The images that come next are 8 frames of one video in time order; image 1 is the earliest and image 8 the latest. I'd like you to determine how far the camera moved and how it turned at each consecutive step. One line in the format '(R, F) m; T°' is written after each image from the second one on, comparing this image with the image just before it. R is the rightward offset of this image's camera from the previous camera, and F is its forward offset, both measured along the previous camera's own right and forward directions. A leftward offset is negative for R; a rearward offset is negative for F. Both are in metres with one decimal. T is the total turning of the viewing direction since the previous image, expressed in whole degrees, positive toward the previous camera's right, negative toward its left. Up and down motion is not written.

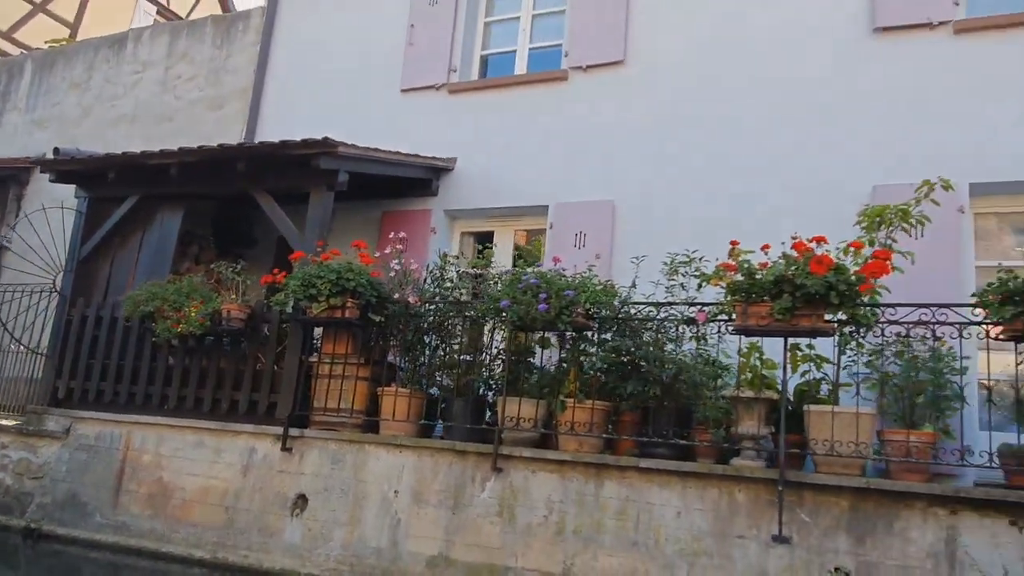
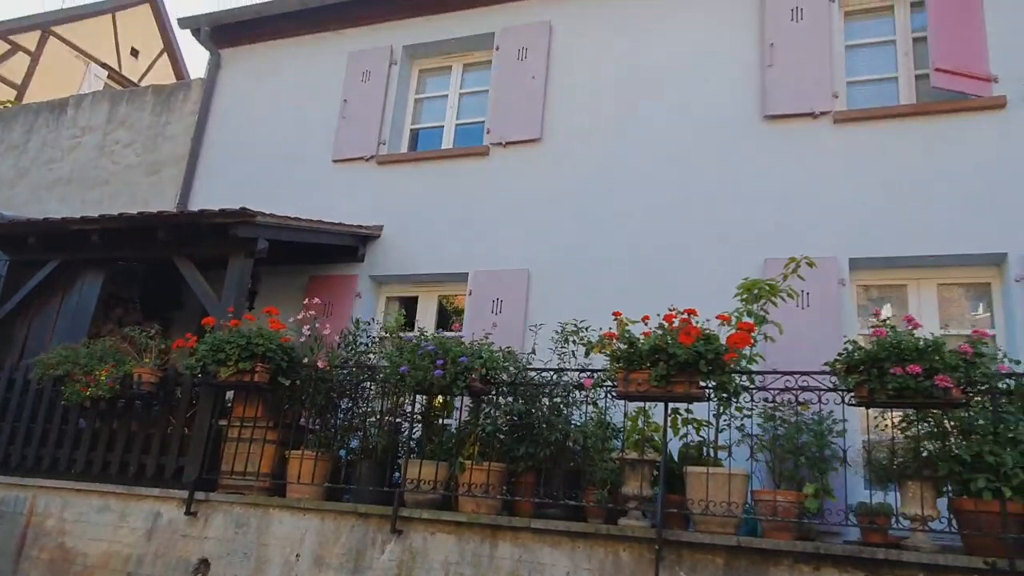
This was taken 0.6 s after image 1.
(+0.4, -0.3) m; +3°
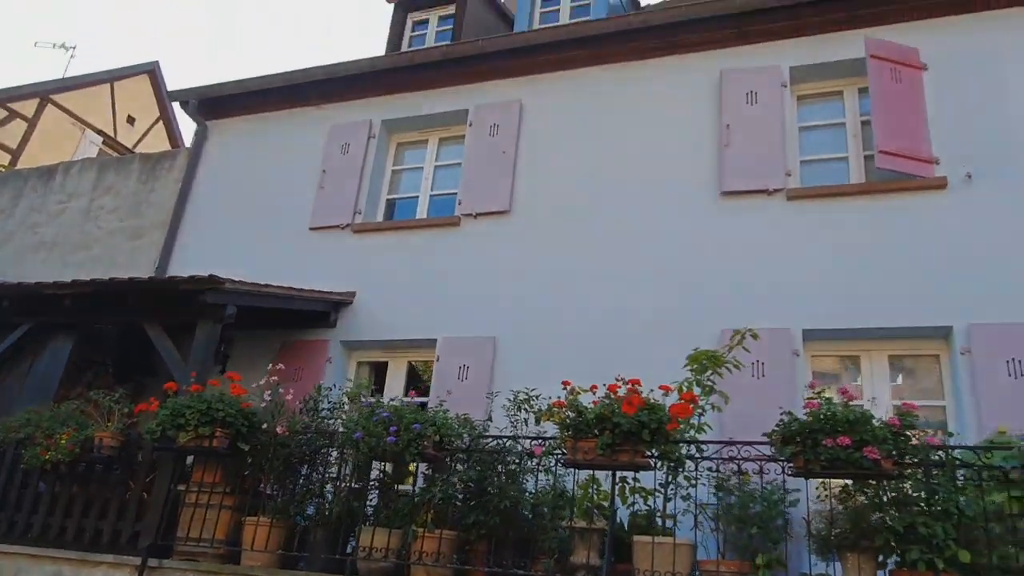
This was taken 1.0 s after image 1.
(+0.3, -0.2) m; 0°
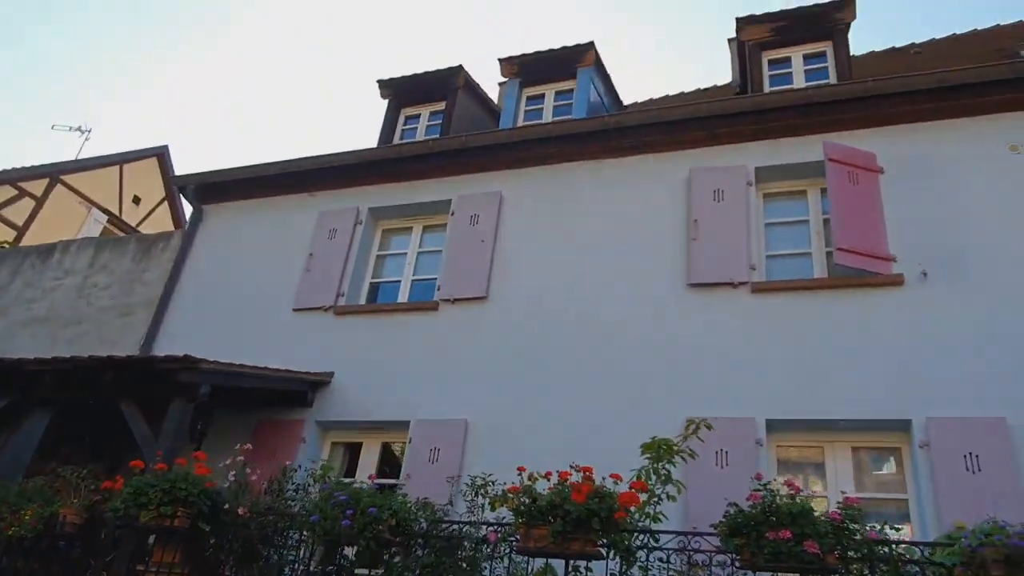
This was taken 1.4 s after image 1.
(+0.3, -0.2) m; 0°
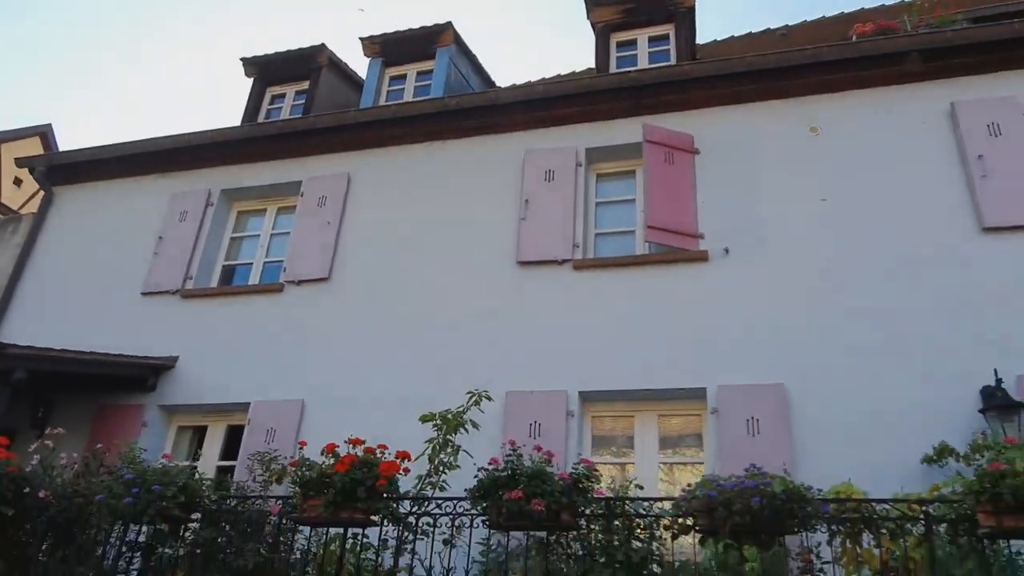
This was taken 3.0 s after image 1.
(+1.2, -0.2) m; +4°
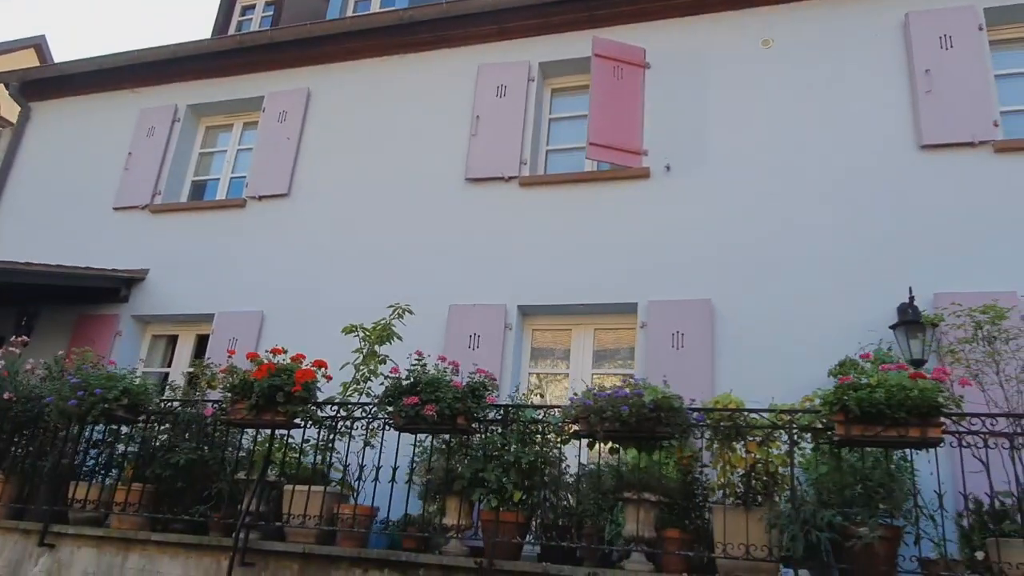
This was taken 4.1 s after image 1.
(+0.8, -0.2) m; -2°
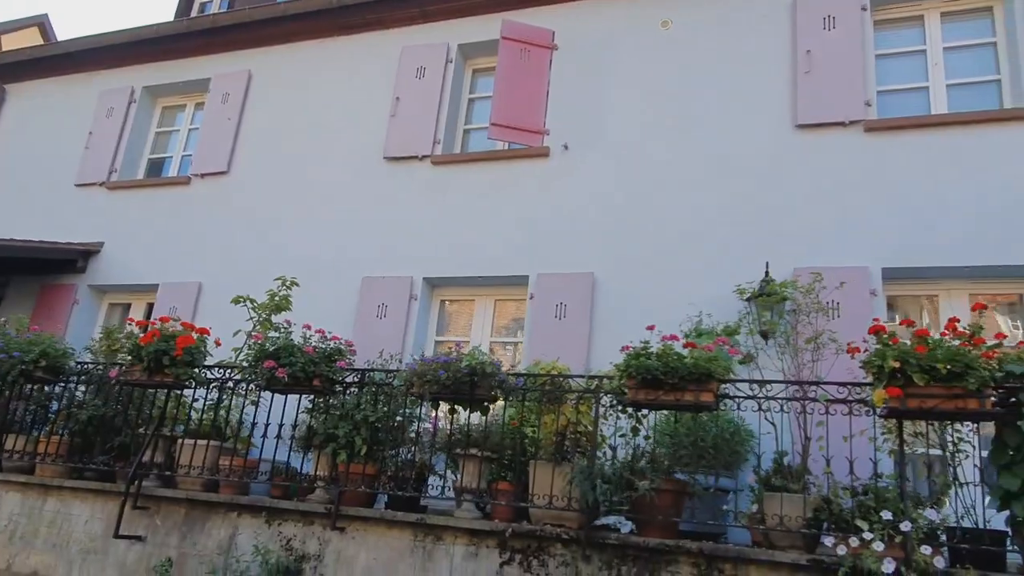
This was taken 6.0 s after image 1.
(+1.3, -0.4) m; -3°
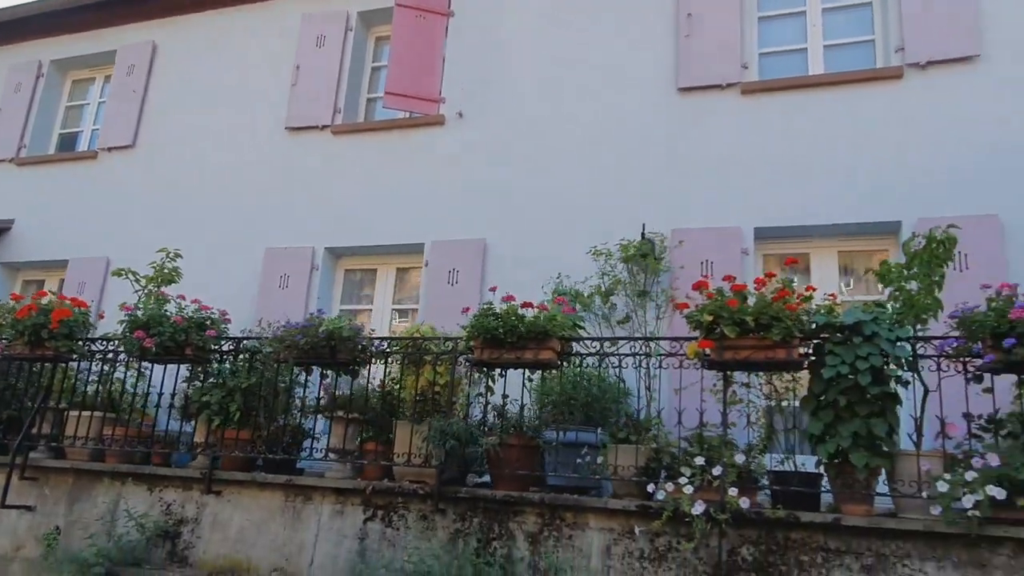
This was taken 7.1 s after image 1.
(+0.8, -0.1) m; +1°
